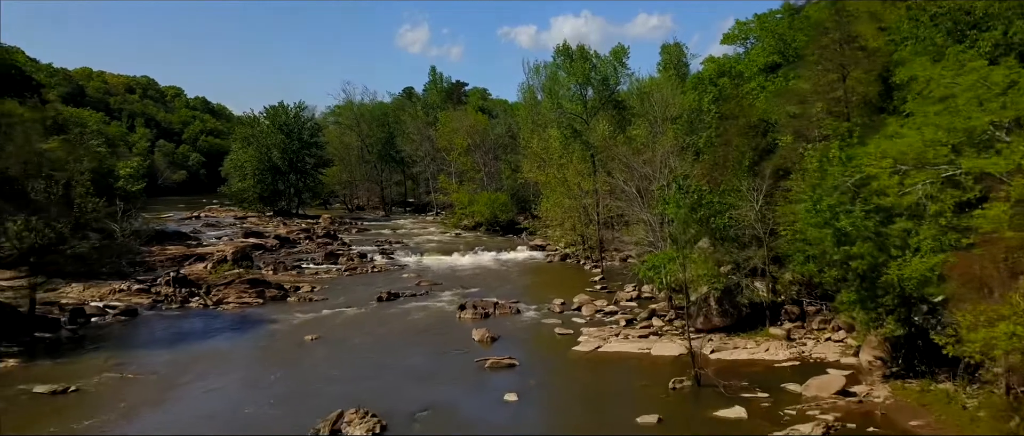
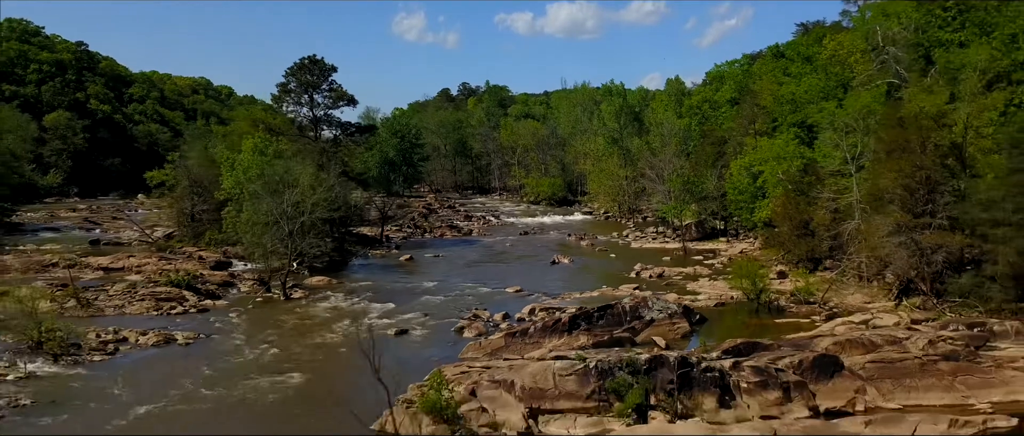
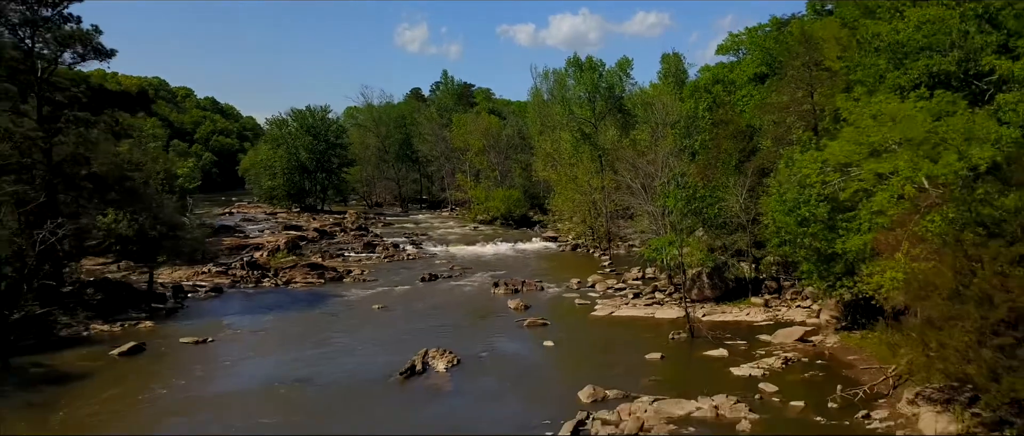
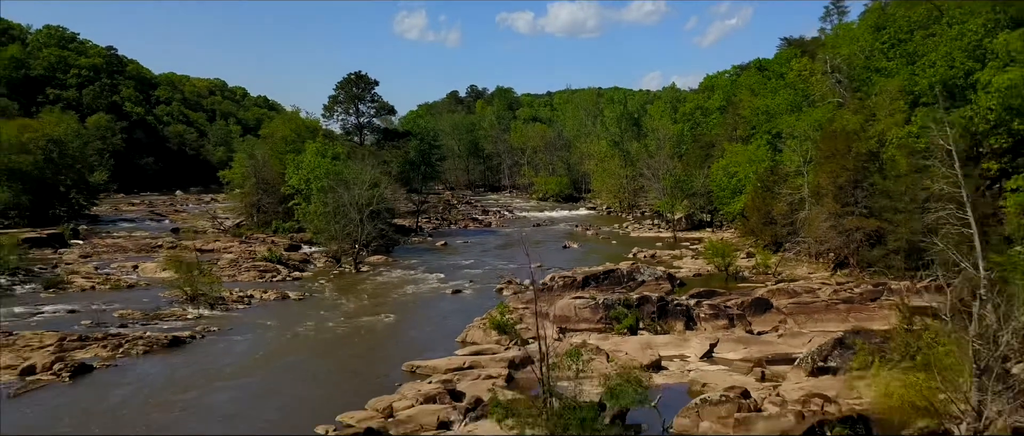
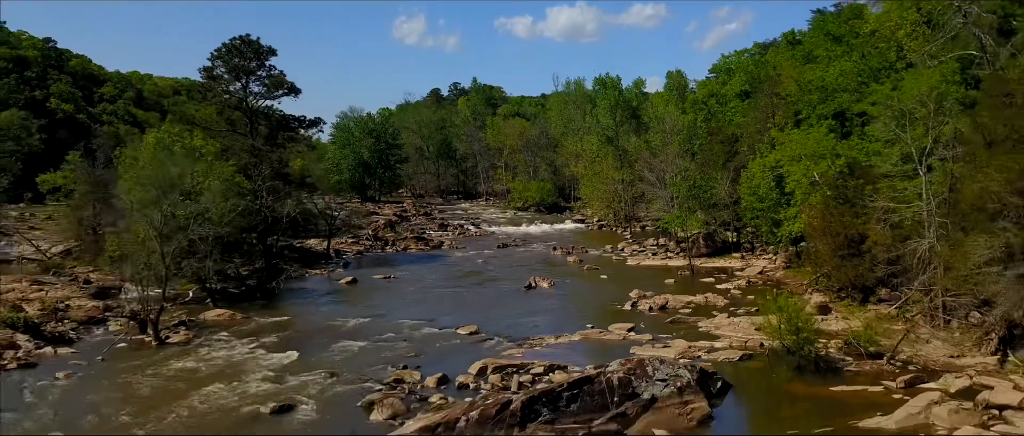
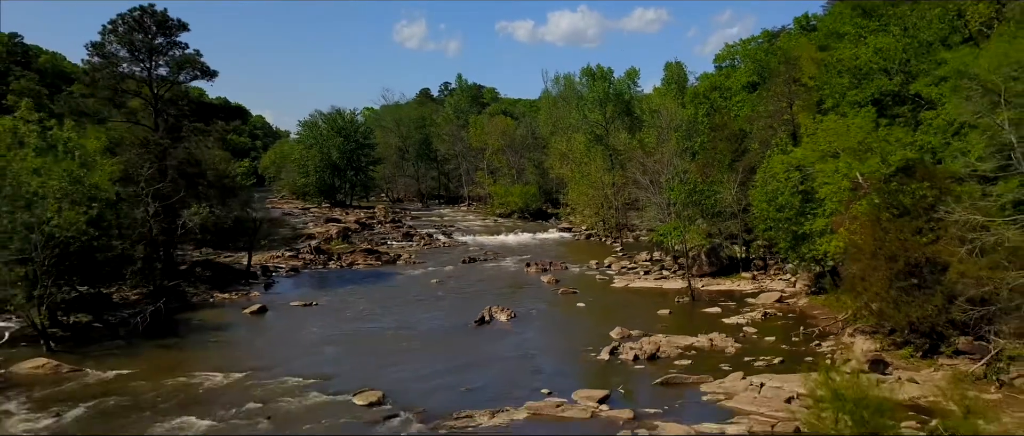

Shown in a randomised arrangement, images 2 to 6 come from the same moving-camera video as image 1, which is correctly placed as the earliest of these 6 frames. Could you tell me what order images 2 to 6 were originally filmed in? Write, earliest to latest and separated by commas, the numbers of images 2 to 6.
3, 6, 5, 2, 4
